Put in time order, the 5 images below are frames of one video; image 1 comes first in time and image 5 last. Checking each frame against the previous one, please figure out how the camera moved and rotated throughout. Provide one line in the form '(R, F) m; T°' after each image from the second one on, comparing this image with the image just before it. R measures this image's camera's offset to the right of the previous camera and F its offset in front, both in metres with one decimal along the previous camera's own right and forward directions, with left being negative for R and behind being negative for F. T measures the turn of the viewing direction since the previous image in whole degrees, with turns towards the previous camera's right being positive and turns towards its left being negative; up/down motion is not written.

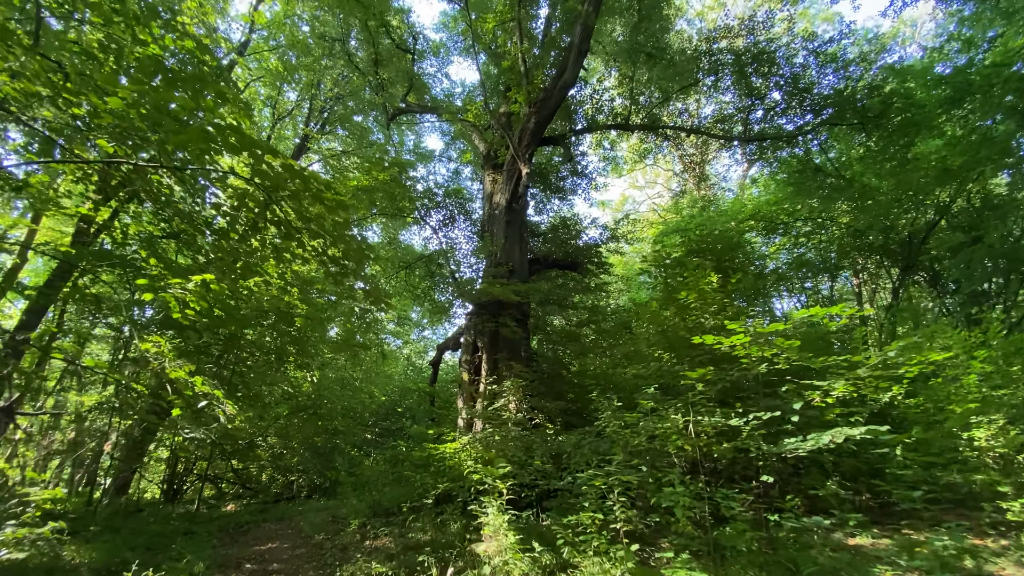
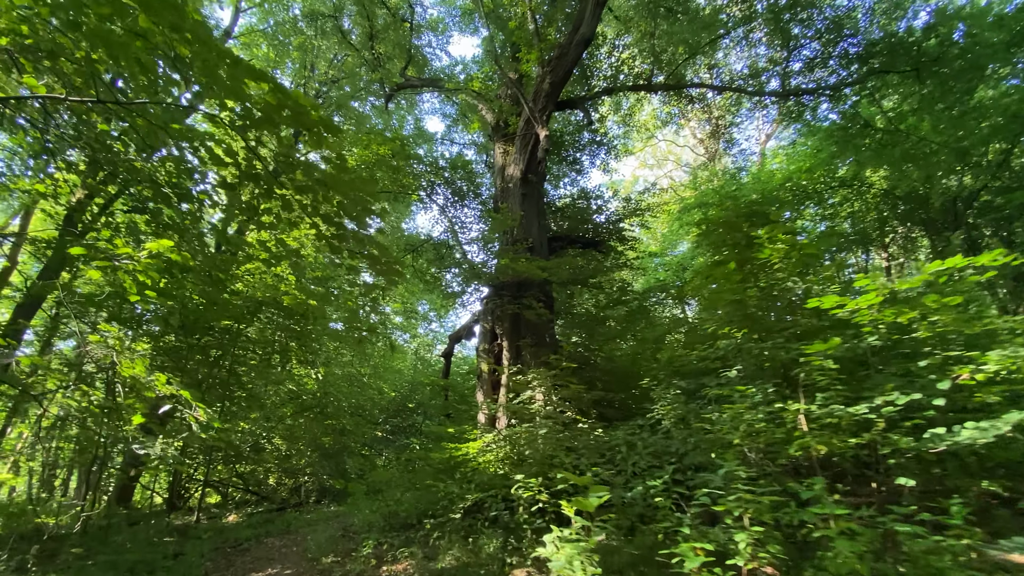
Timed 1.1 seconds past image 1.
(-0.3, +1.0) m; 0°
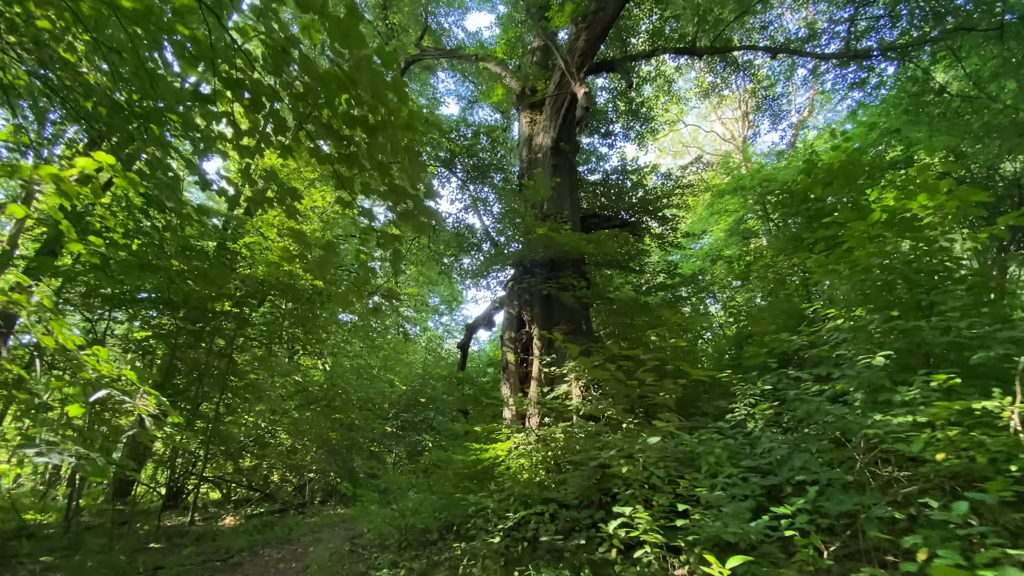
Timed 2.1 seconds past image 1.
(-0.4, +1.0) m; -1°
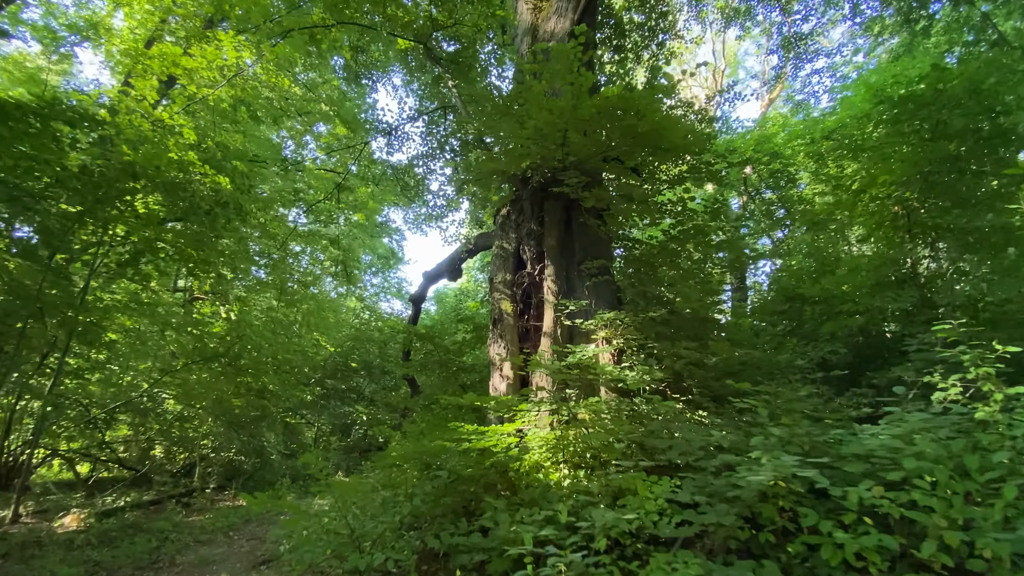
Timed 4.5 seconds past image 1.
(-0.8, +2.2) m; +9°
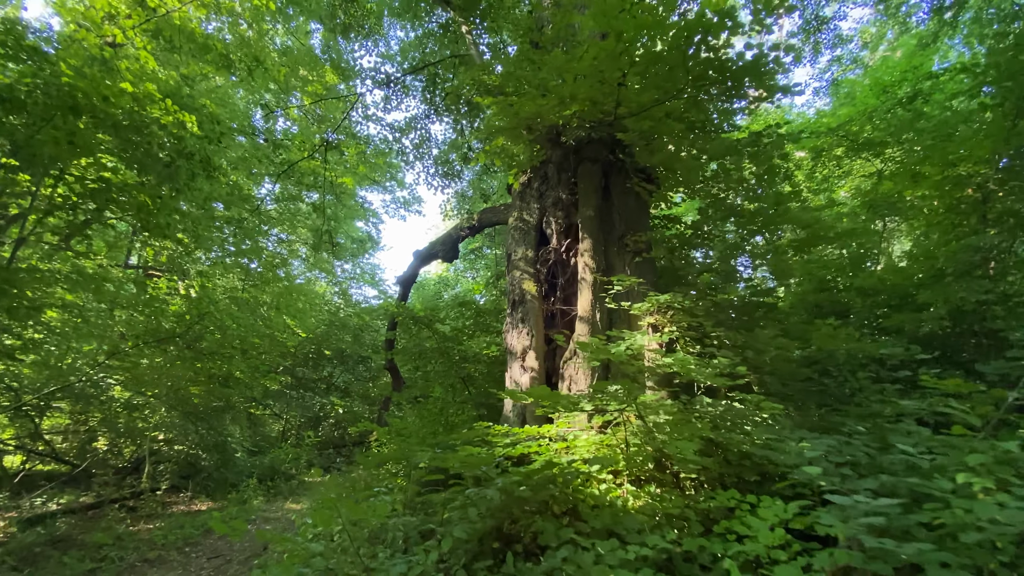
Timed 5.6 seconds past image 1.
(-0.5, +0.8) m; +4°
